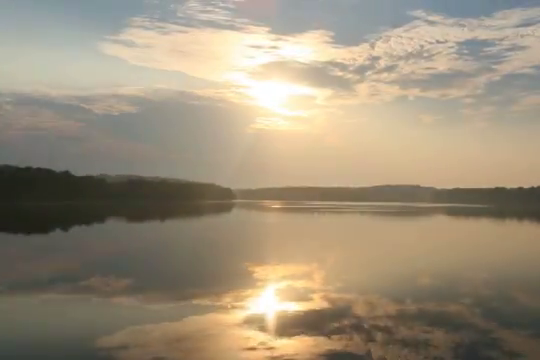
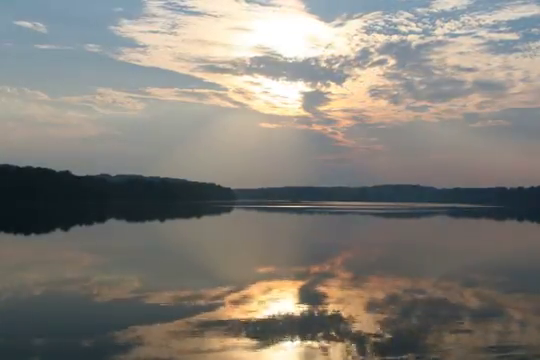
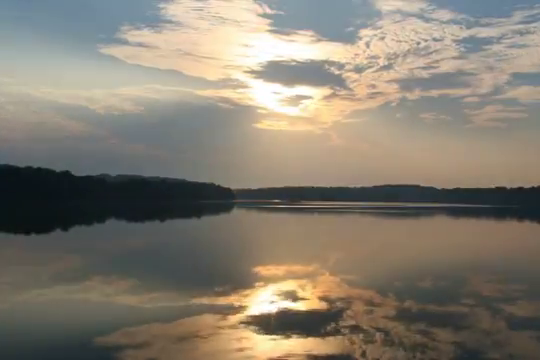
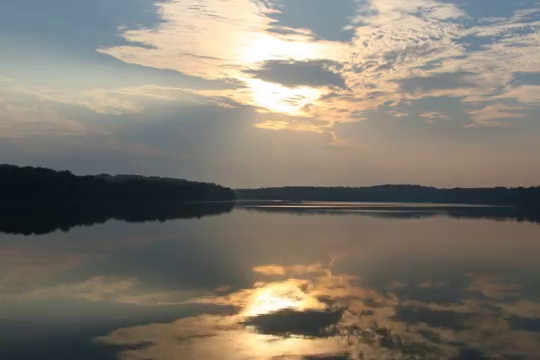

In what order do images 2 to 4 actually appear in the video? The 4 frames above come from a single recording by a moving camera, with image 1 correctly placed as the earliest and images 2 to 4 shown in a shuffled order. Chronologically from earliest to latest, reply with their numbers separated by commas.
3, 4, 2
